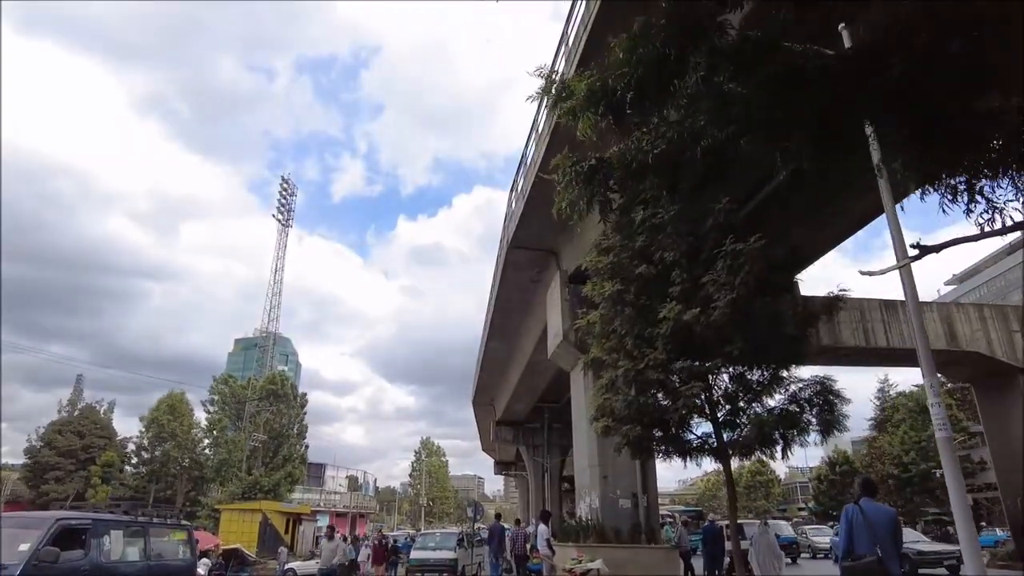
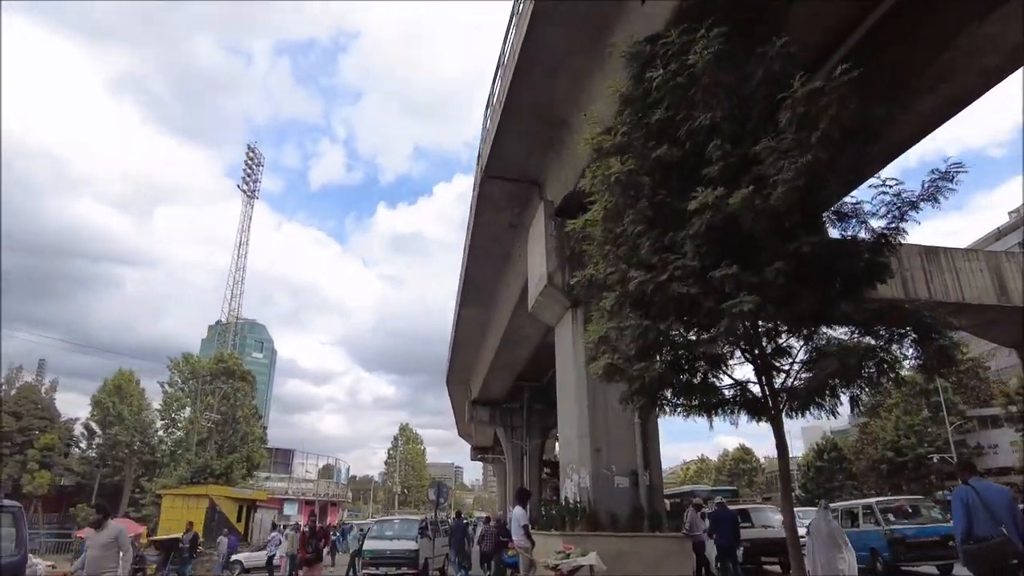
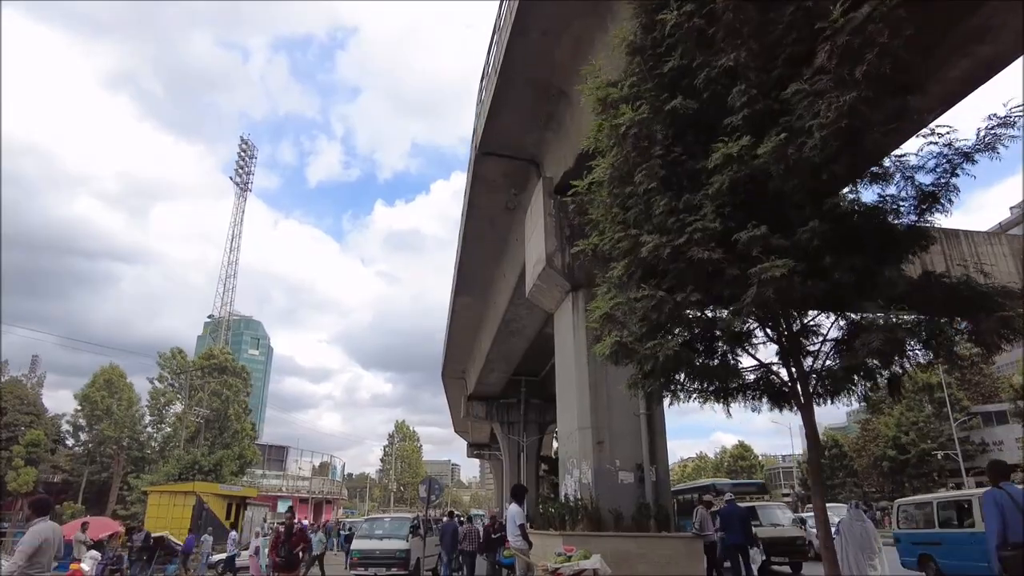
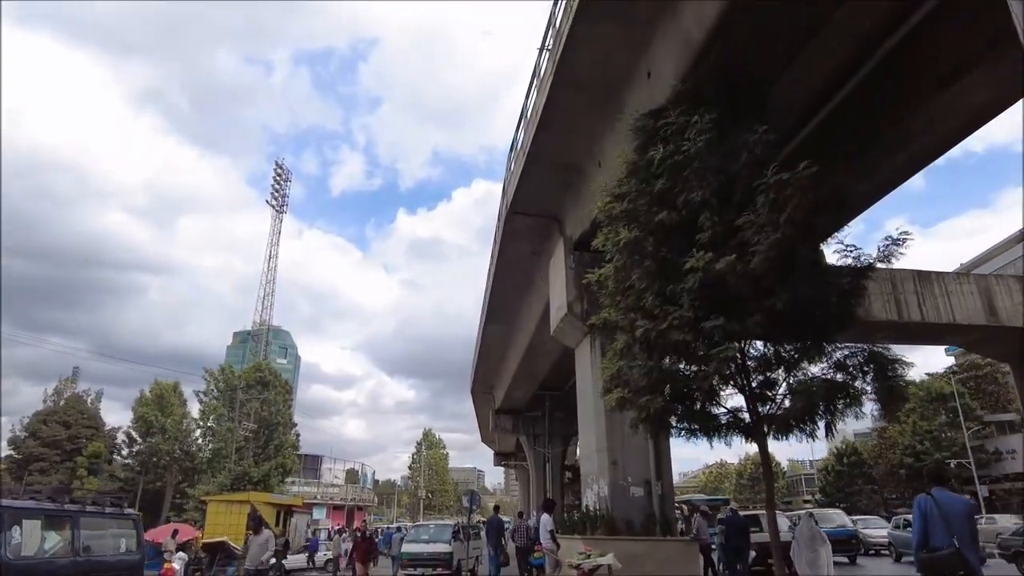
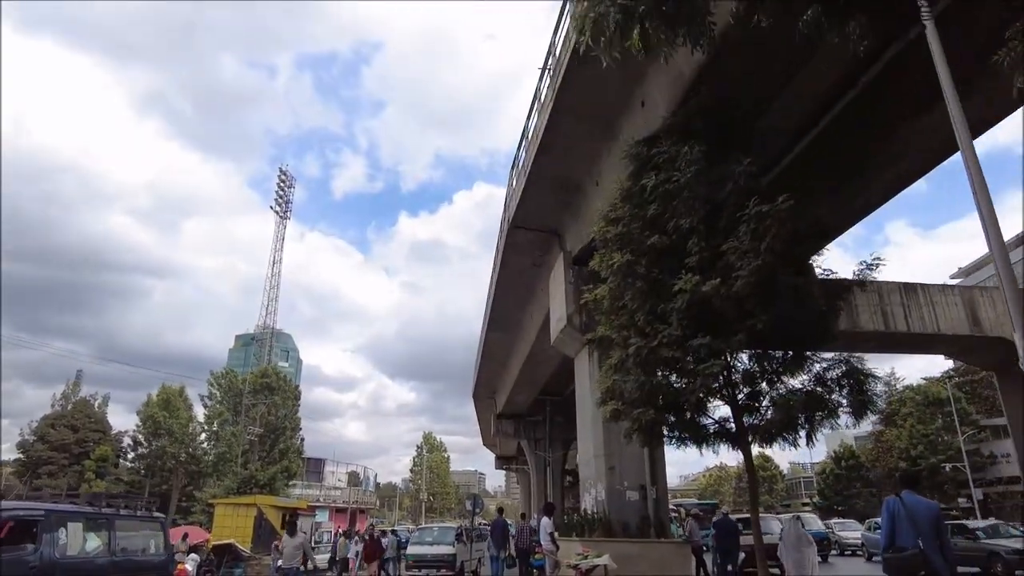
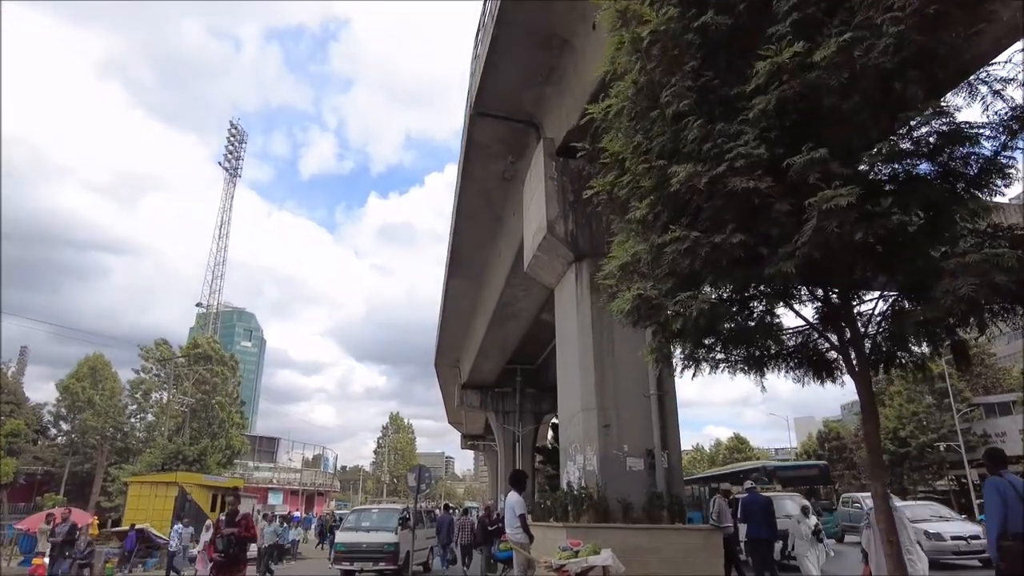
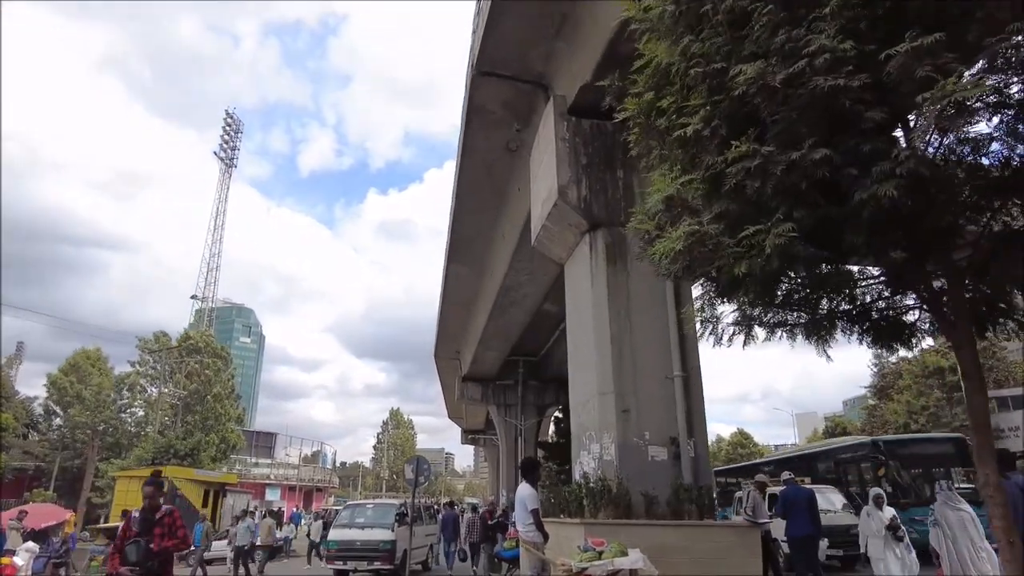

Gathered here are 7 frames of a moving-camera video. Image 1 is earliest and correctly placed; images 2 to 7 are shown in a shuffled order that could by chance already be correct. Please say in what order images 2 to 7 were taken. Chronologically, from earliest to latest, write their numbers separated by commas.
5, 4, 2, 3, 6, 7
